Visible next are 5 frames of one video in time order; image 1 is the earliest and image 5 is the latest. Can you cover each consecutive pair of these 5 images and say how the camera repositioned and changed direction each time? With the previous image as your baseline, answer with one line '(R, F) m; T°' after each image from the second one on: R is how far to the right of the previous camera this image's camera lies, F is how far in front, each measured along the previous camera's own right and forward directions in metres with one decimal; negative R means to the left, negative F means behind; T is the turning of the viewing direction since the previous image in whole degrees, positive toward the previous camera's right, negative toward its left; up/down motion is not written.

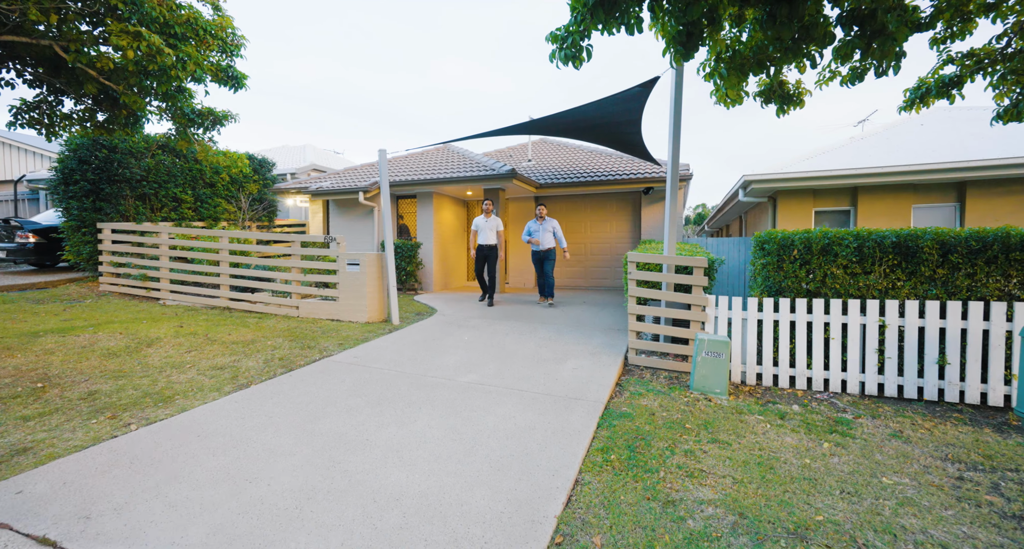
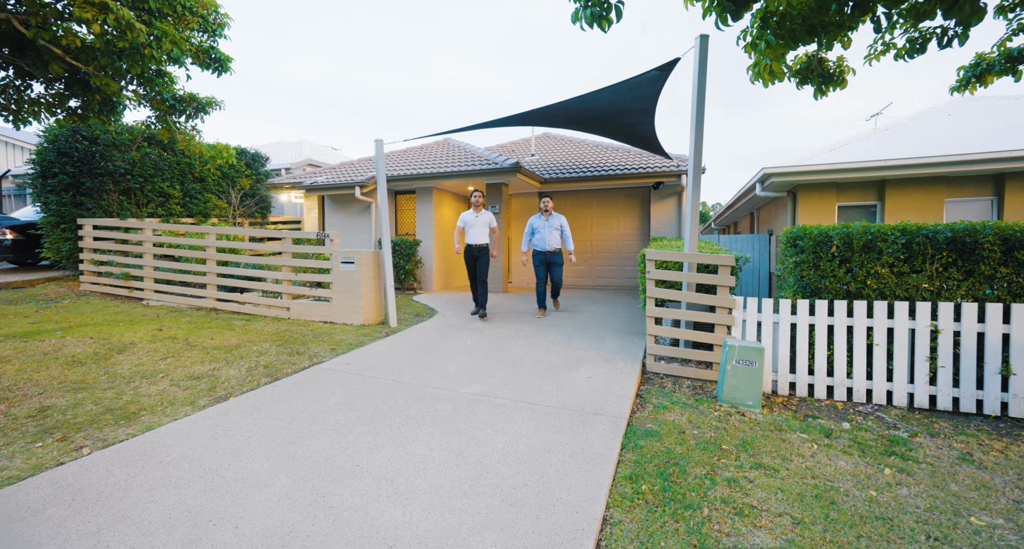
(-0.1, +0.4) m; 0°
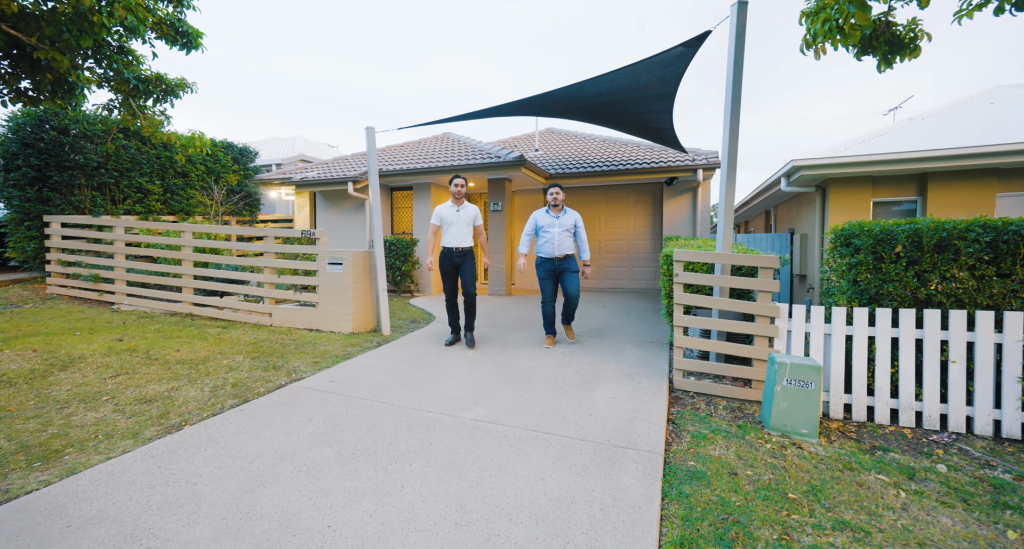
(-0.1, +0.6) m; 0°
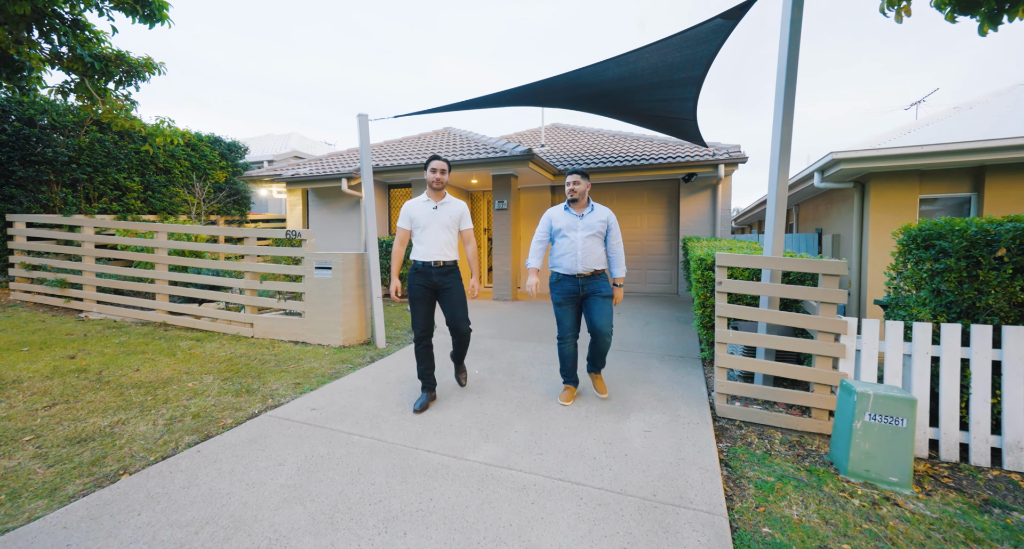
(-0.1, +0.6) m; 0°
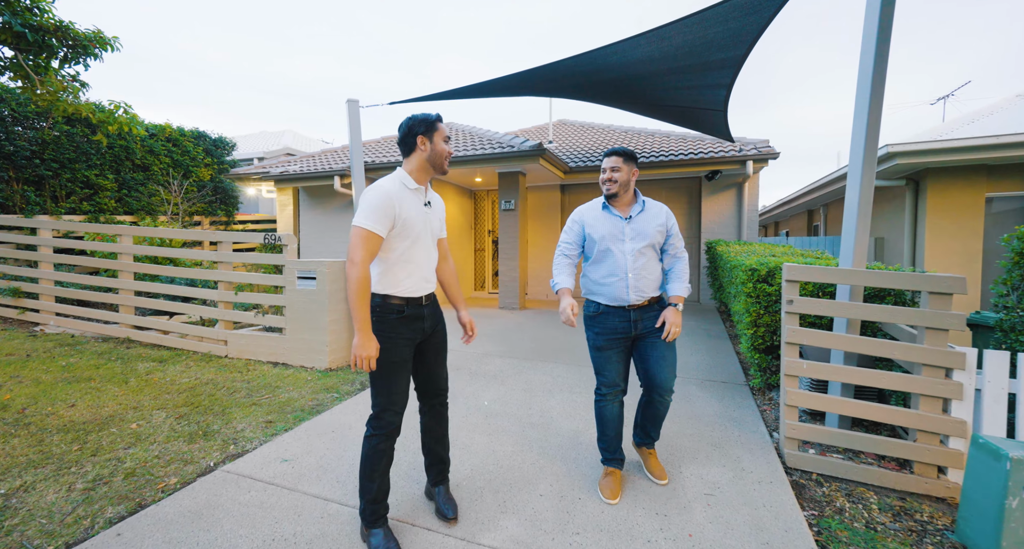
(-0.1, +0.6) m; 0°
